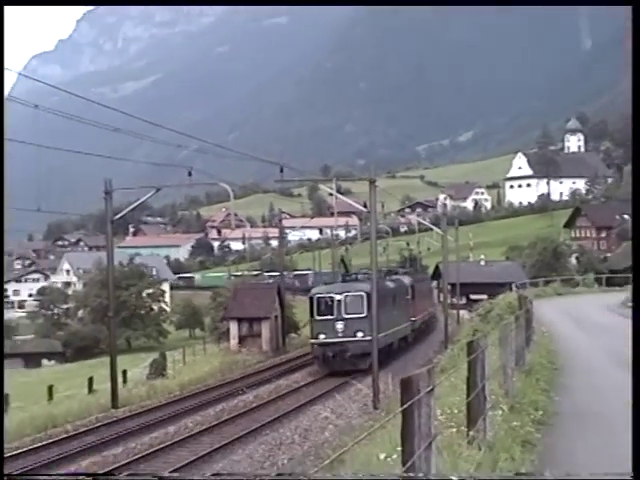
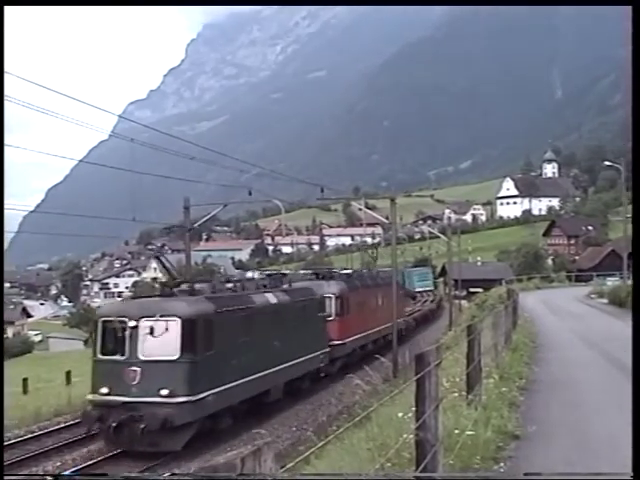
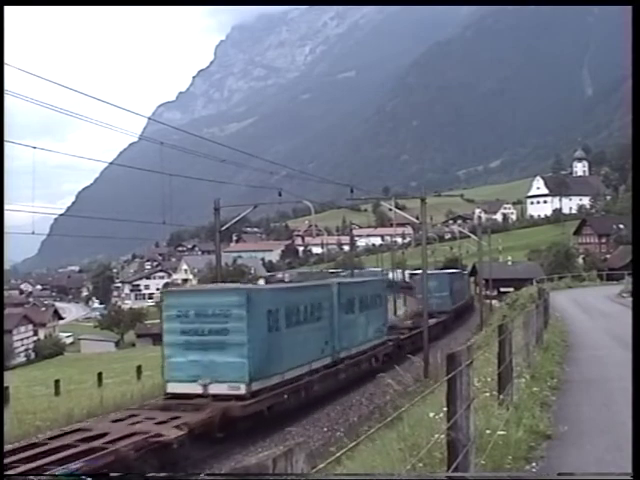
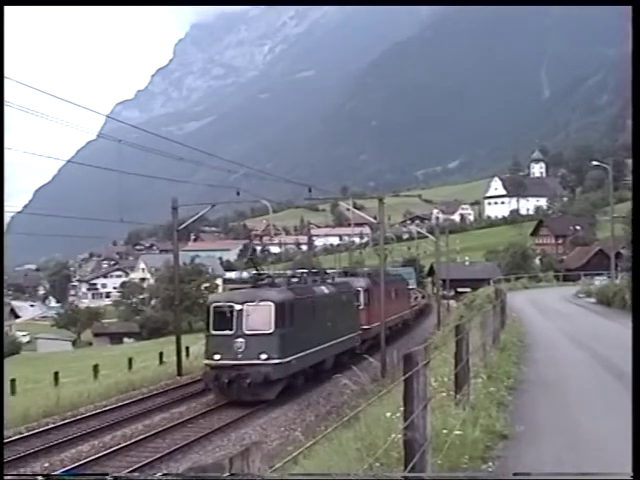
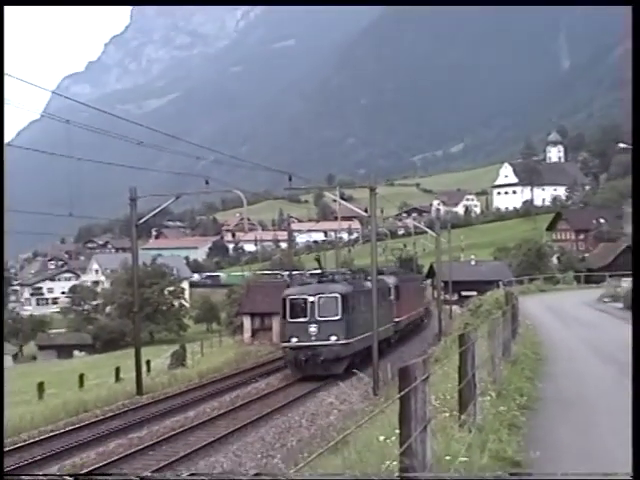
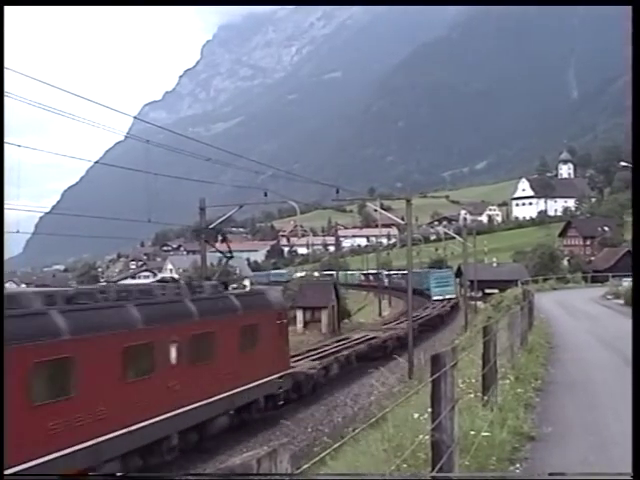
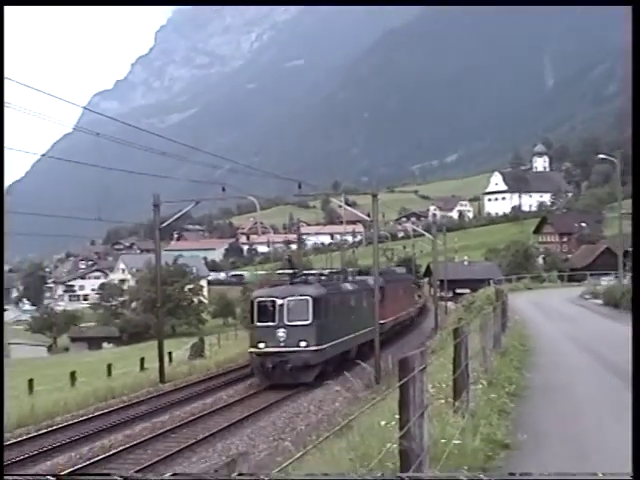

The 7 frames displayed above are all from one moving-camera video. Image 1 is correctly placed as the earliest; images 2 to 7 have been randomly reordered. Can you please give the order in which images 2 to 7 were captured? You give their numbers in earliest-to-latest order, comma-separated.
5, 7, 4, 2, 6, 3
